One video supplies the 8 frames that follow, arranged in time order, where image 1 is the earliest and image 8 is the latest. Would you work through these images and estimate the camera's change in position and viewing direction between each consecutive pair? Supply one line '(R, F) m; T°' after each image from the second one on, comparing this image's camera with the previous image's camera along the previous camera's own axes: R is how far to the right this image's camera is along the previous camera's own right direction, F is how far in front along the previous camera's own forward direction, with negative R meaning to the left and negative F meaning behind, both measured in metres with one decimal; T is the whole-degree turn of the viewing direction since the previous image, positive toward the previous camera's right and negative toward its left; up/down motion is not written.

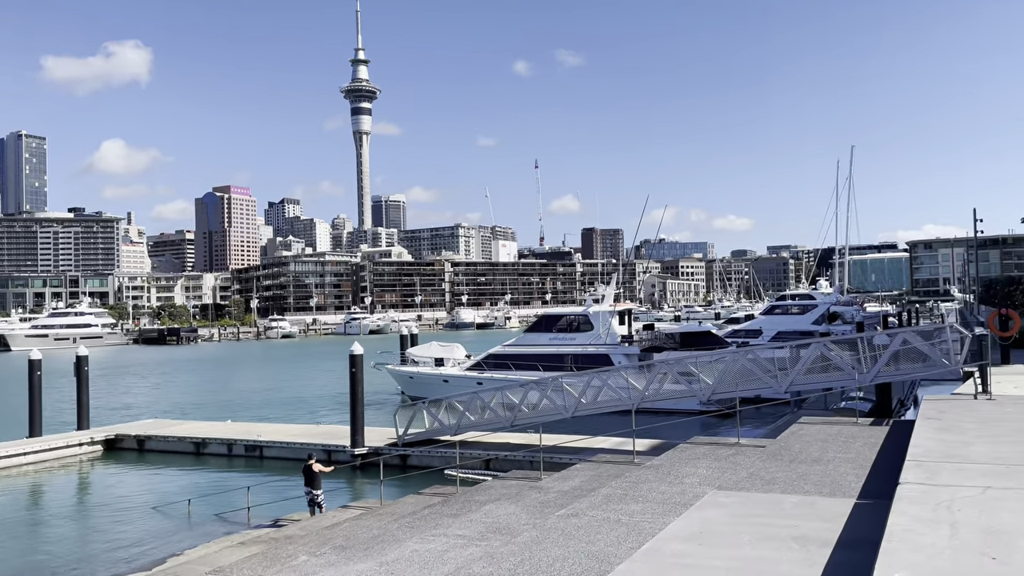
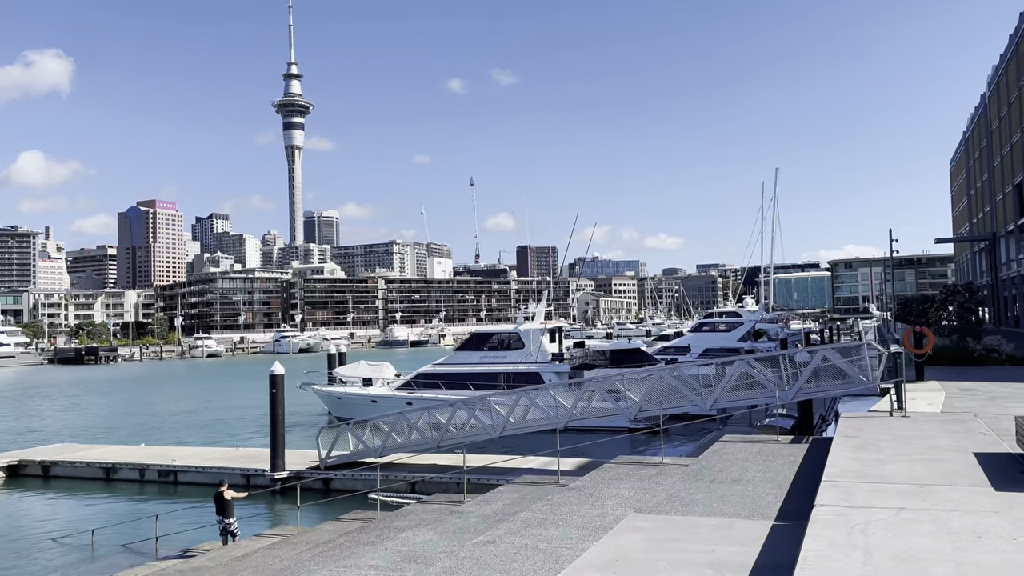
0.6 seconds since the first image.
(+0.2, +0.3) m; +5°
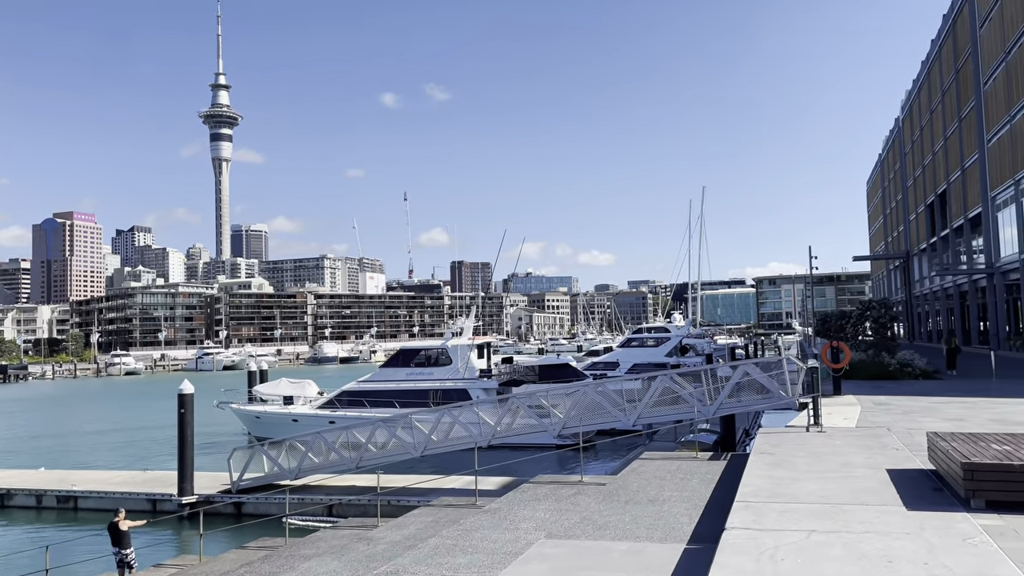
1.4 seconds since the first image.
(+0.3, +0.4) m; +5°
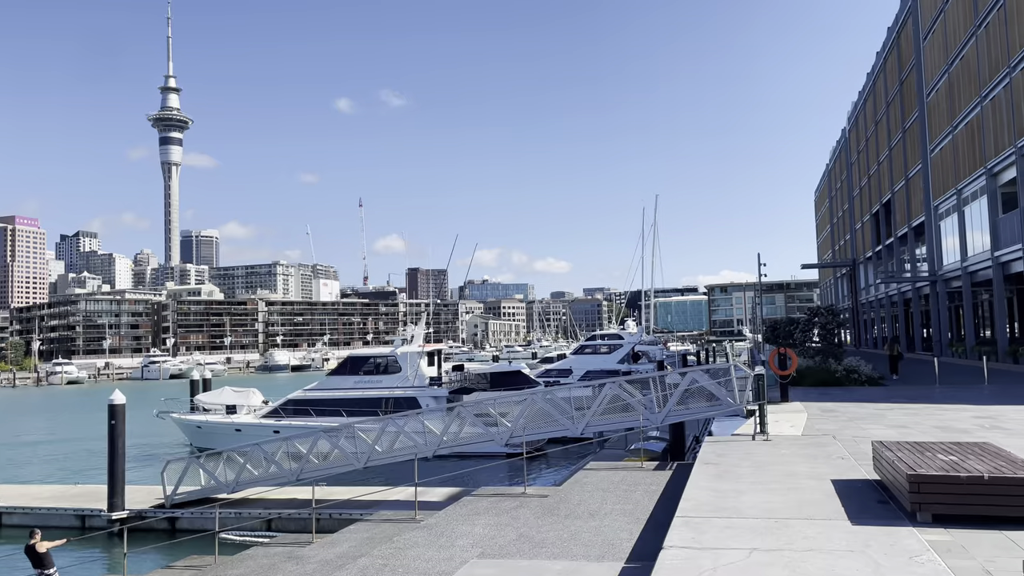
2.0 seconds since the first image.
(+0.2, +0.4) m; +3°
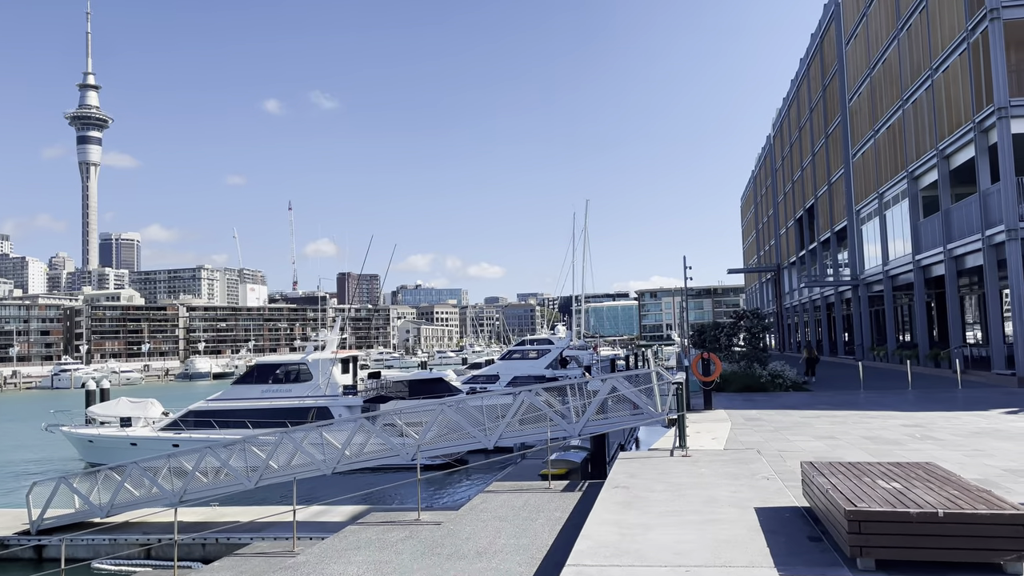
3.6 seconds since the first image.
(+0.5, +1.2) m; +5°
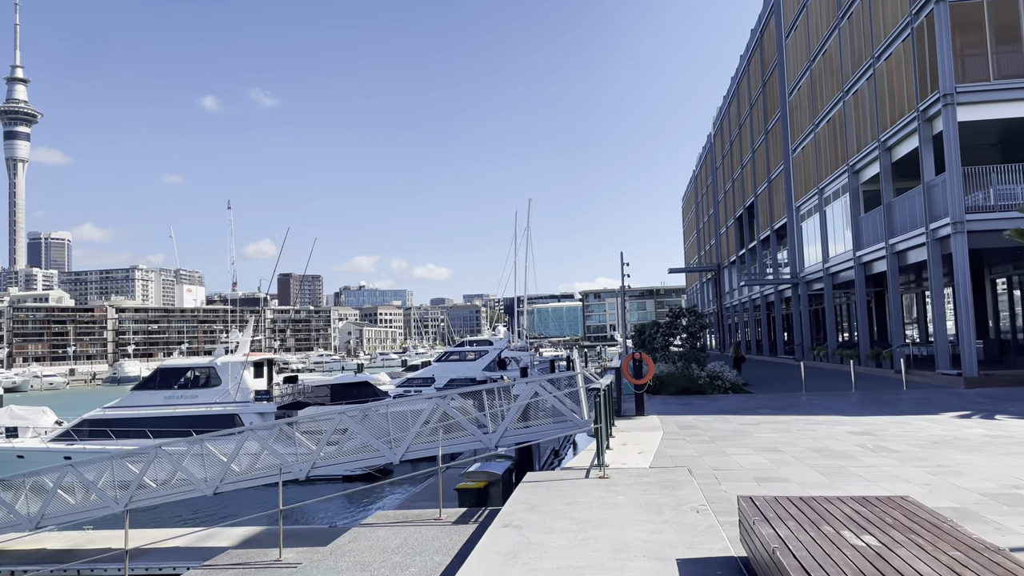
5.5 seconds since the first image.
(+0.6, +1.6) m; +4°
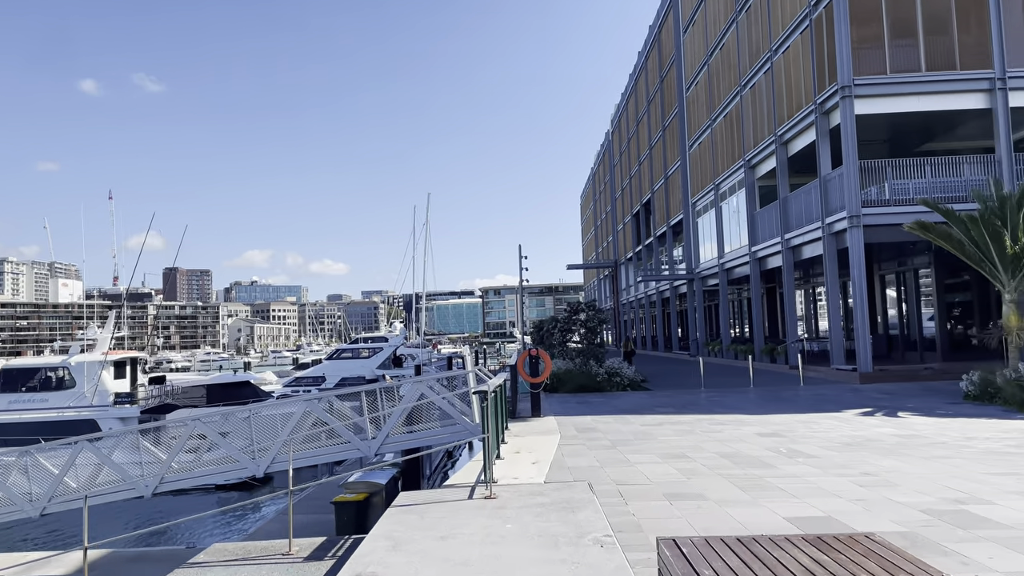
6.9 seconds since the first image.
(+0.2, +1.2) m; +7°
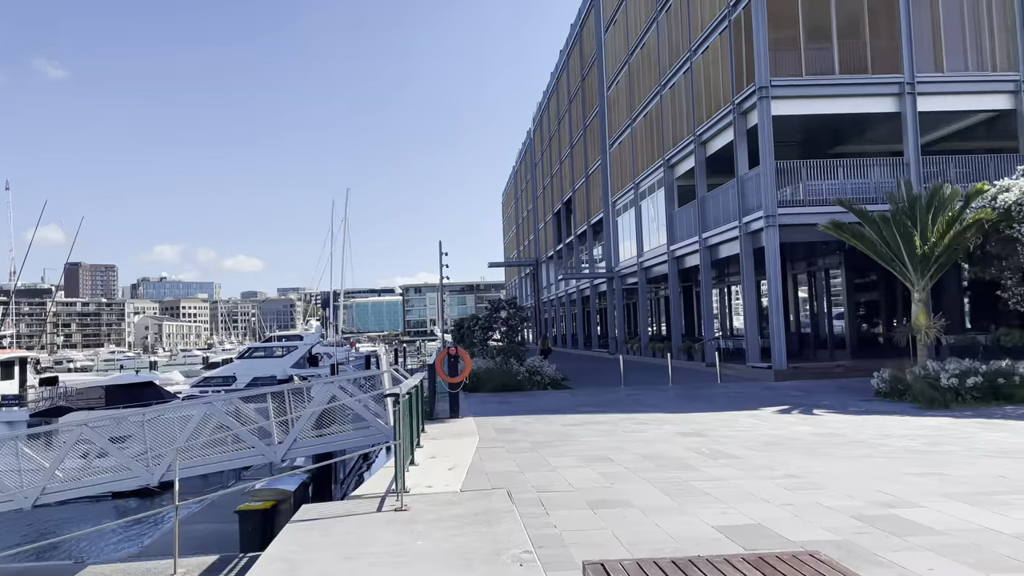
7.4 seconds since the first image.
(0.0, +0.4) m; +6°
